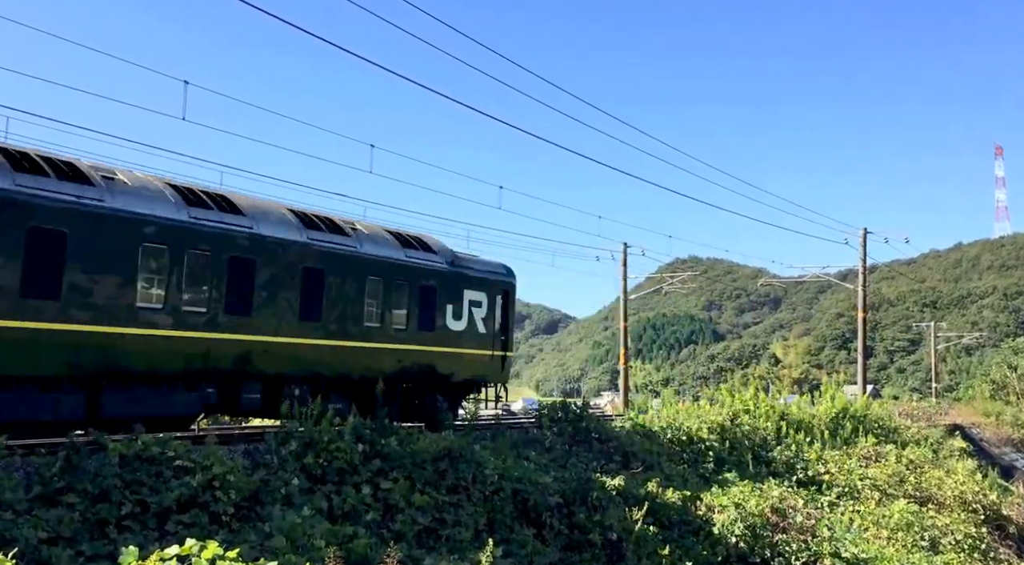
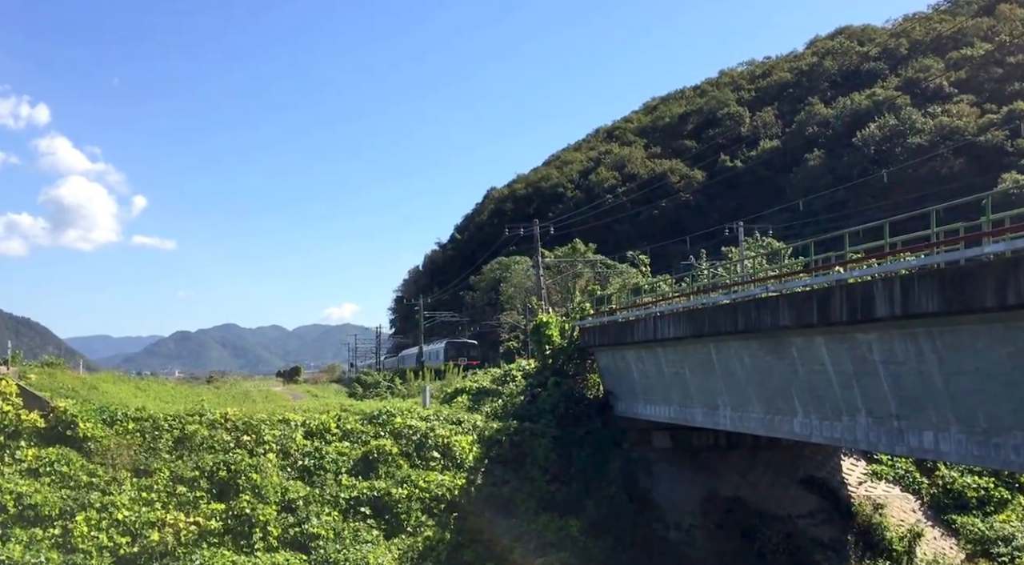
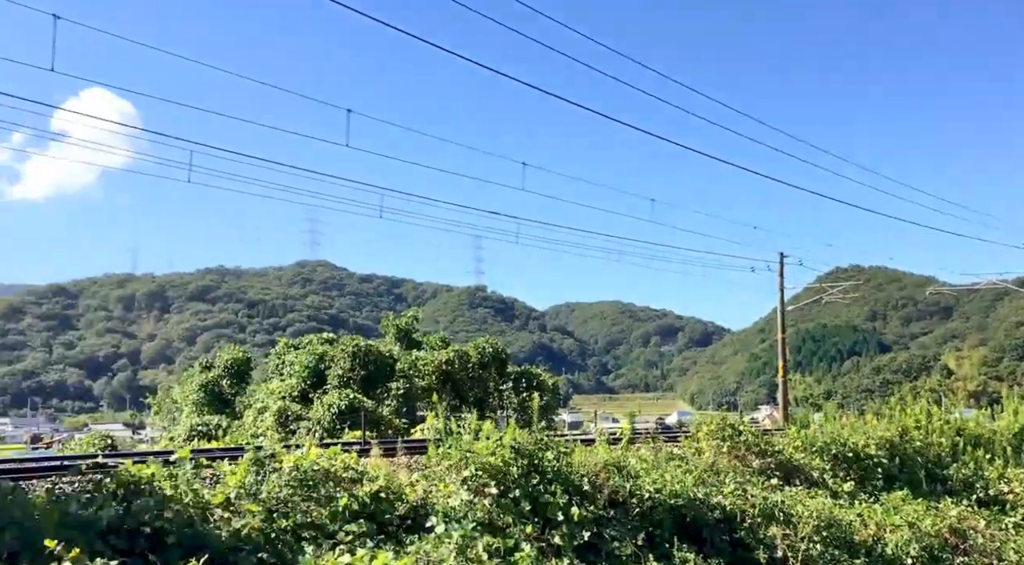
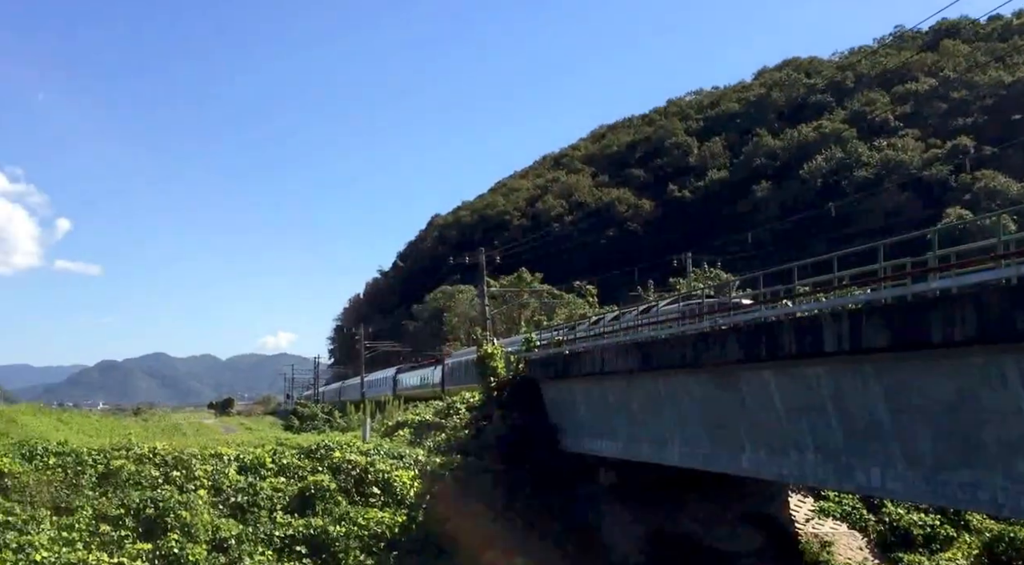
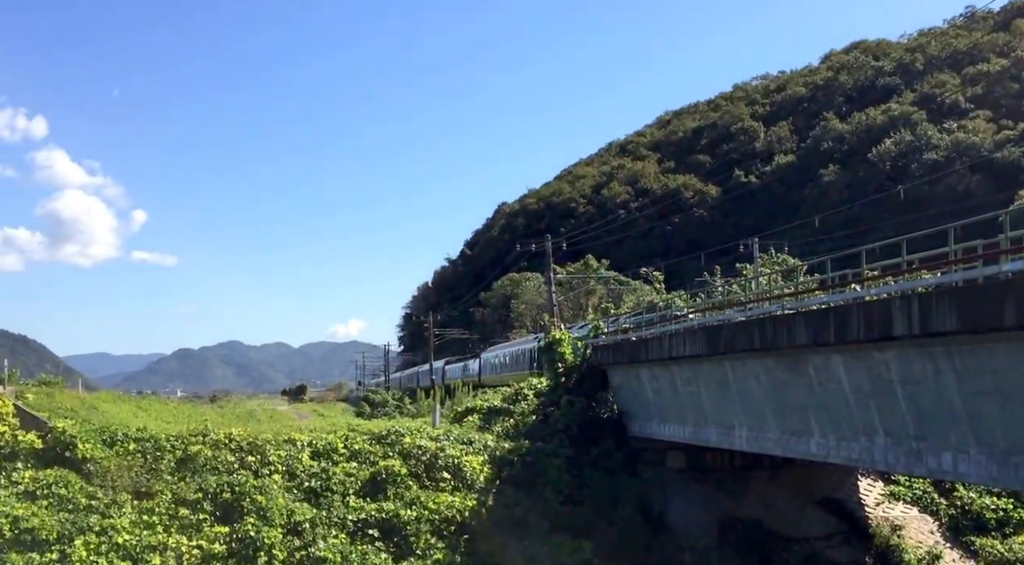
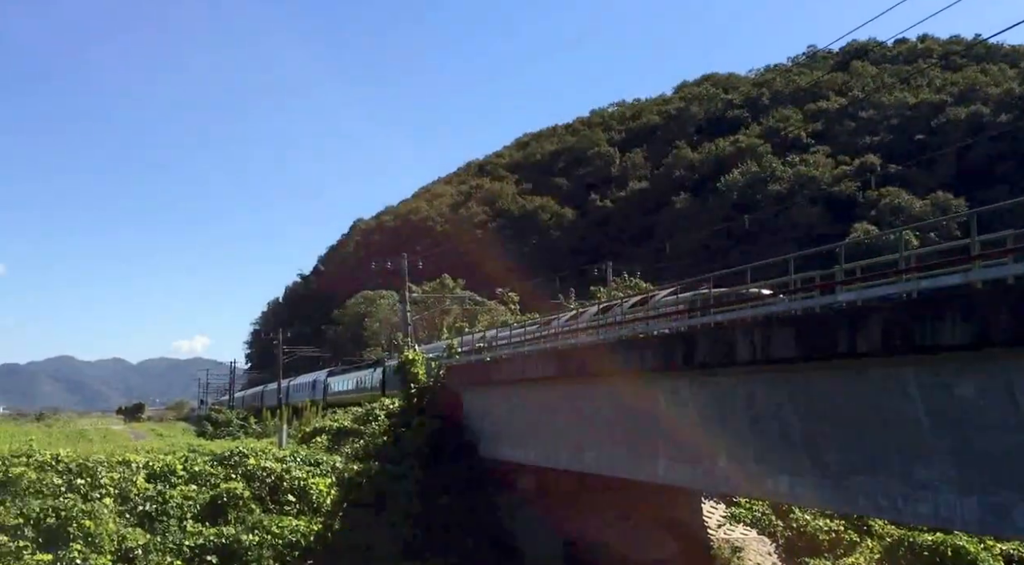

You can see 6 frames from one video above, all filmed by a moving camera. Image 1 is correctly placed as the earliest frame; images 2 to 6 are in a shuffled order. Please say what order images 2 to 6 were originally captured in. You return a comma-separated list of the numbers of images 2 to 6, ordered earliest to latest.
3, 6, 4, 5, 2
